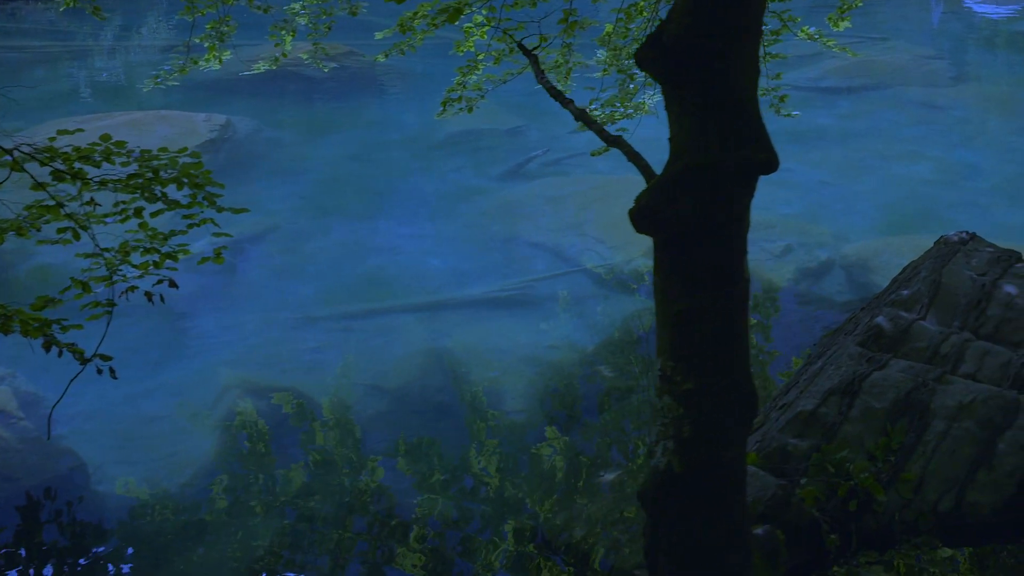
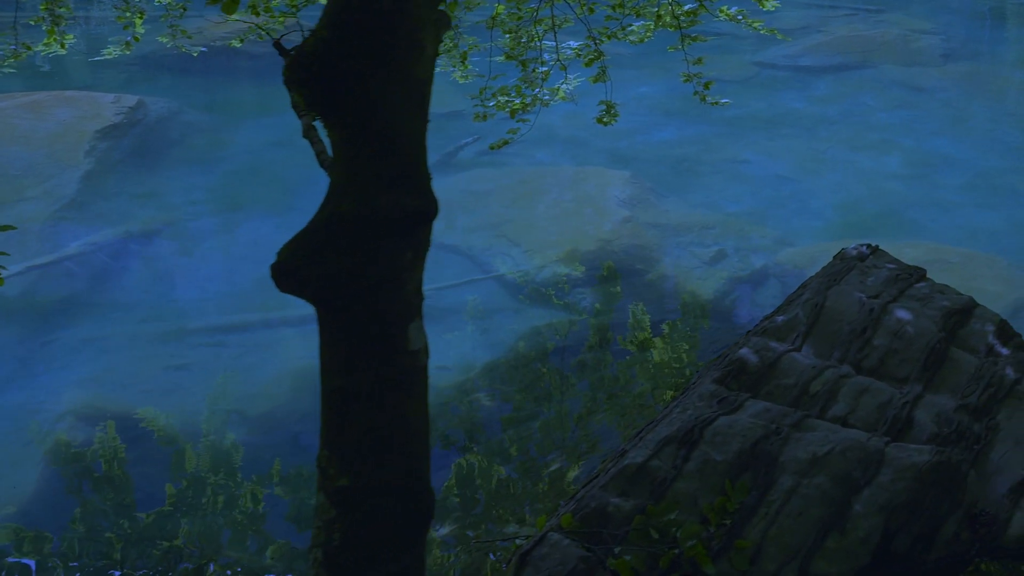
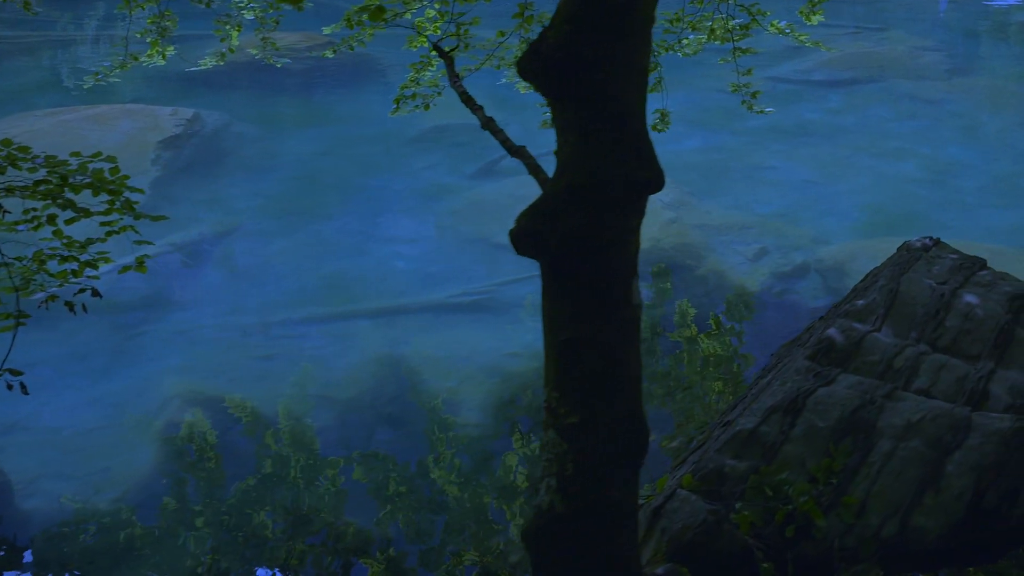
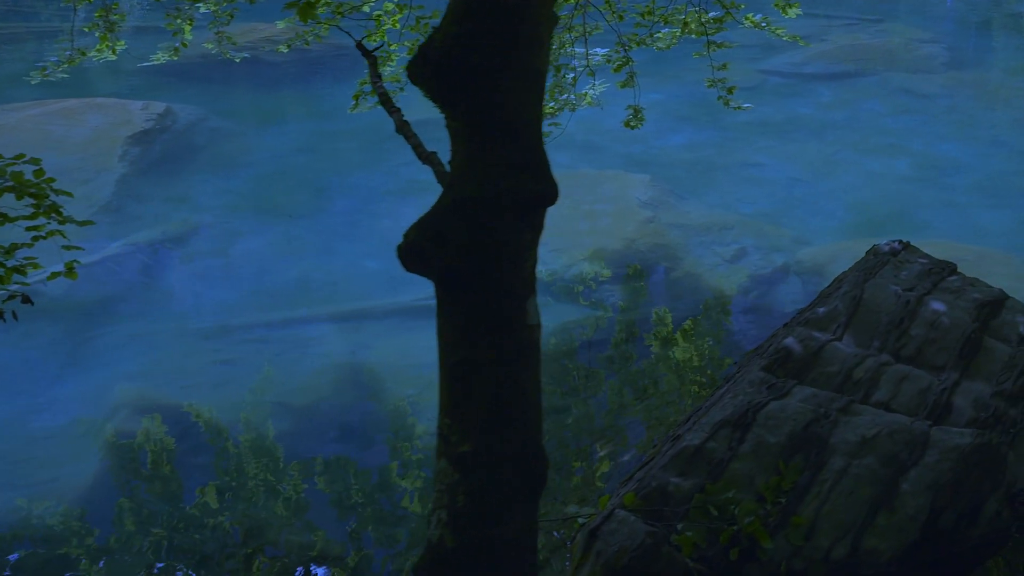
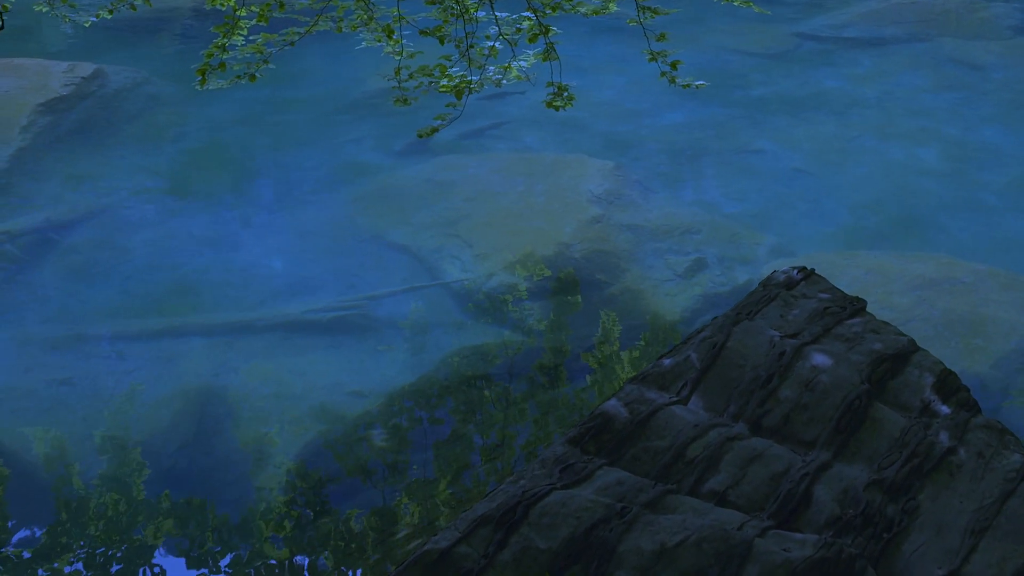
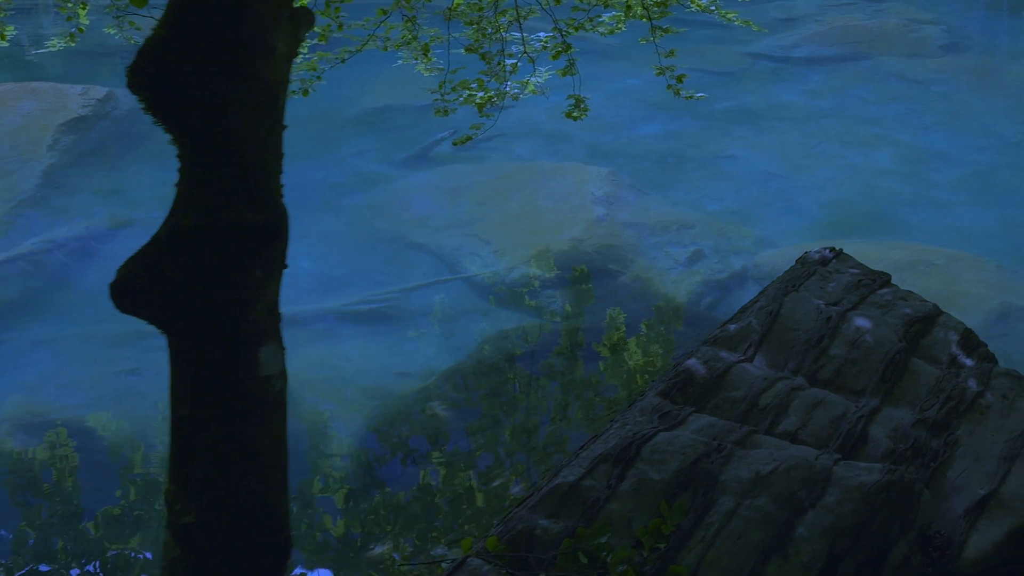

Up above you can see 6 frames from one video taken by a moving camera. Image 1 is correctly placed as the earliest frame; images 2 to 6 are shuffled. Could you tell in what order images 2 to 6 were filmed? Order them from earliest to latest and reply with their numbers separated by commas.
3, 4, 2, 6, 5
